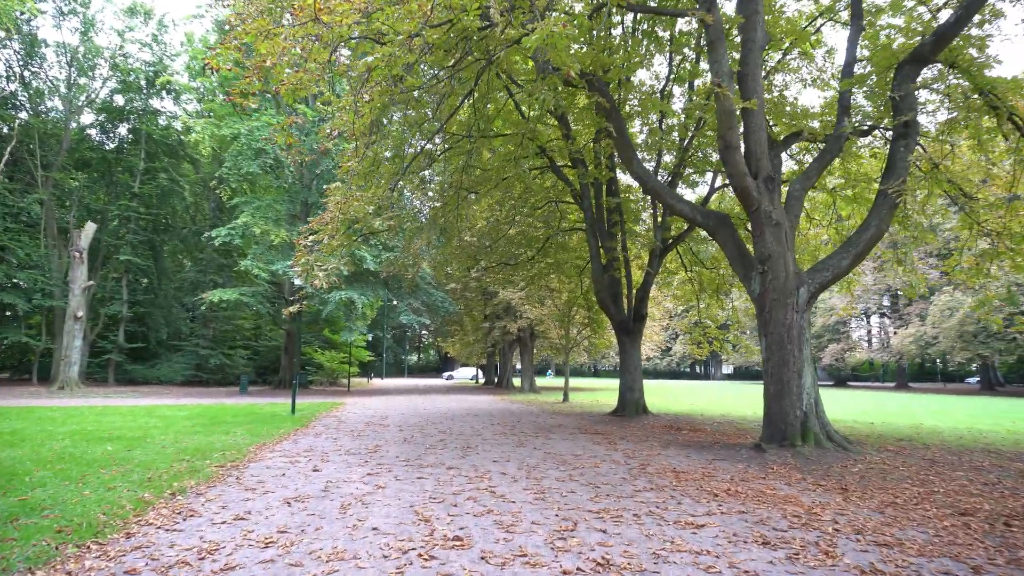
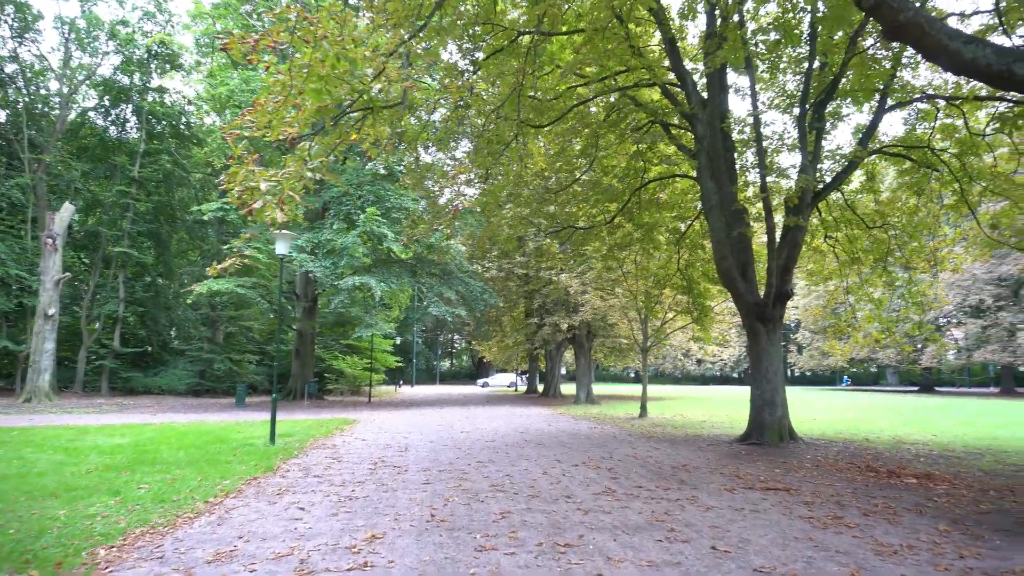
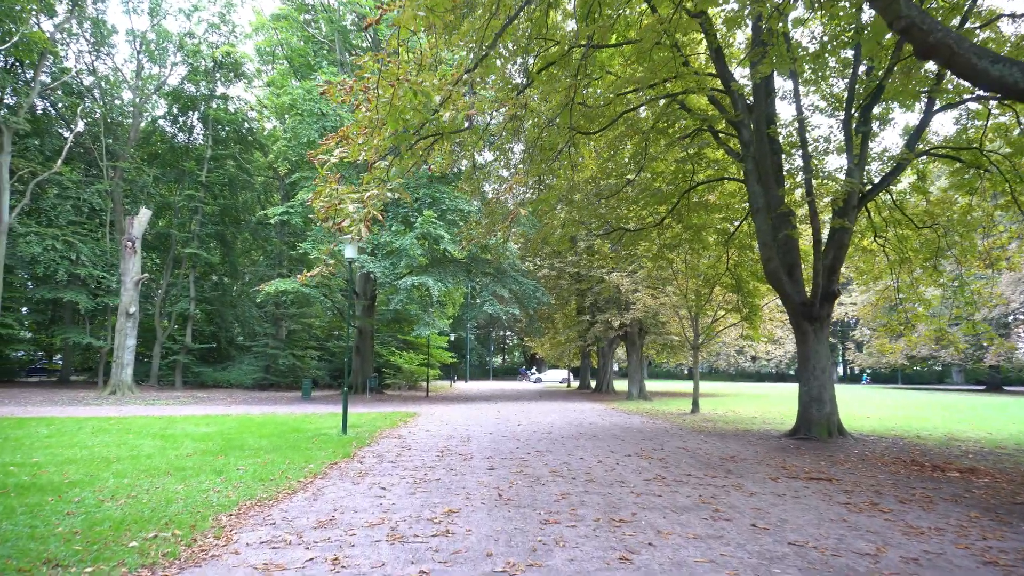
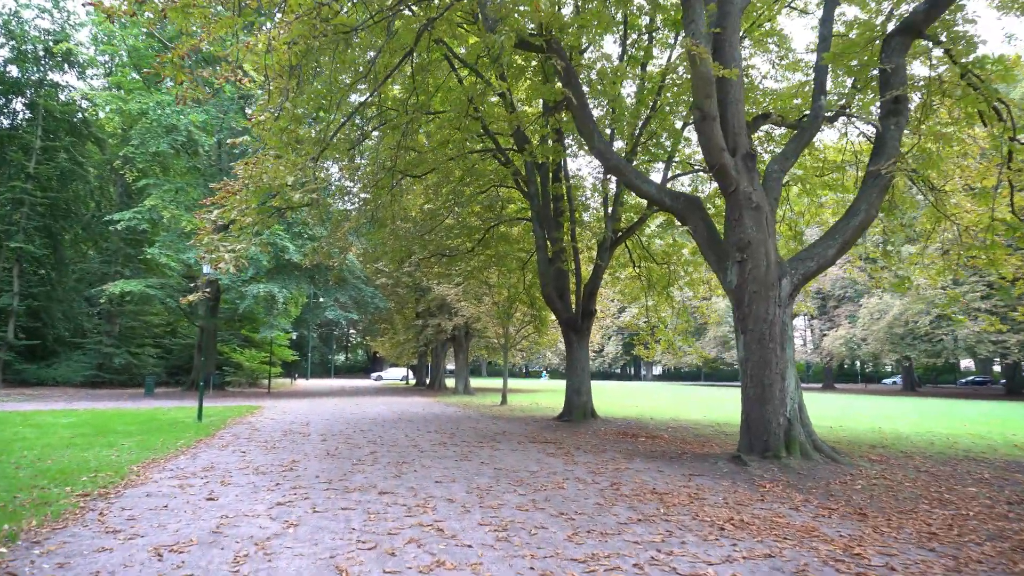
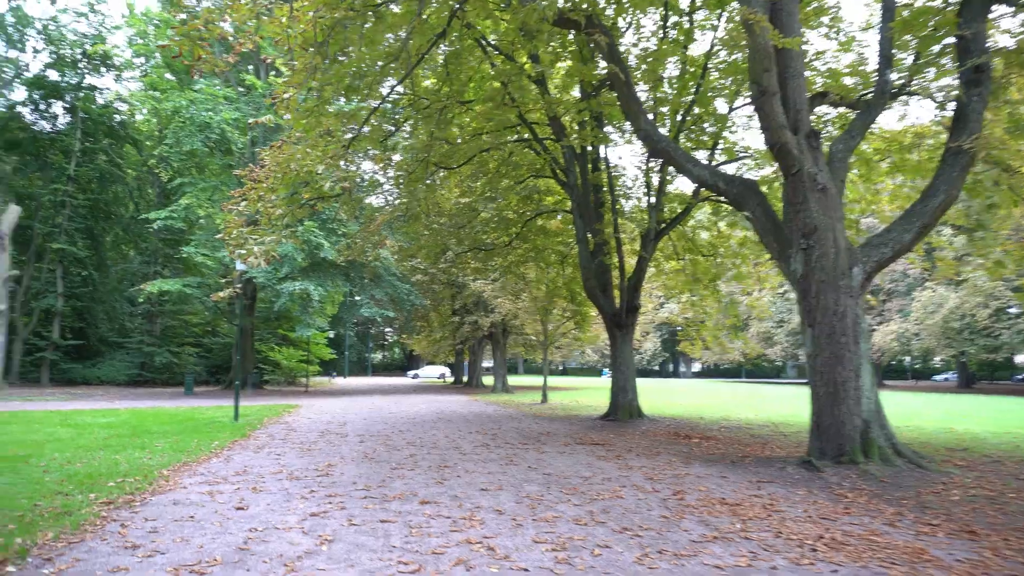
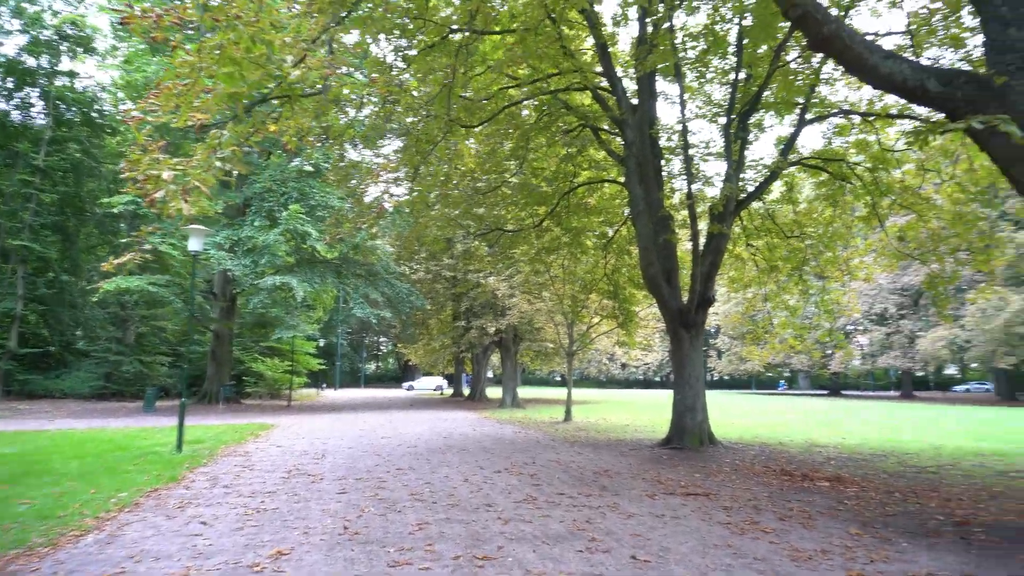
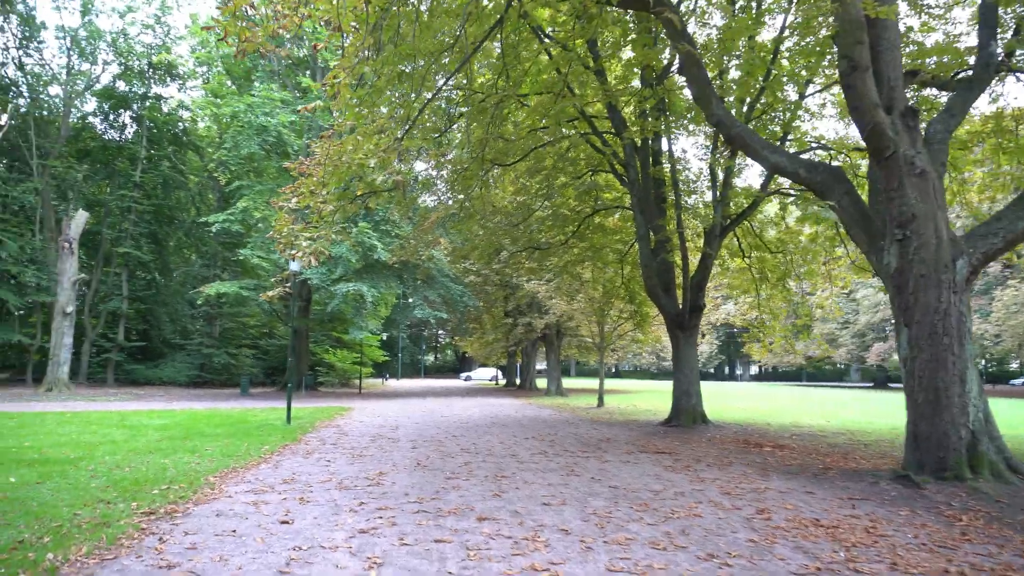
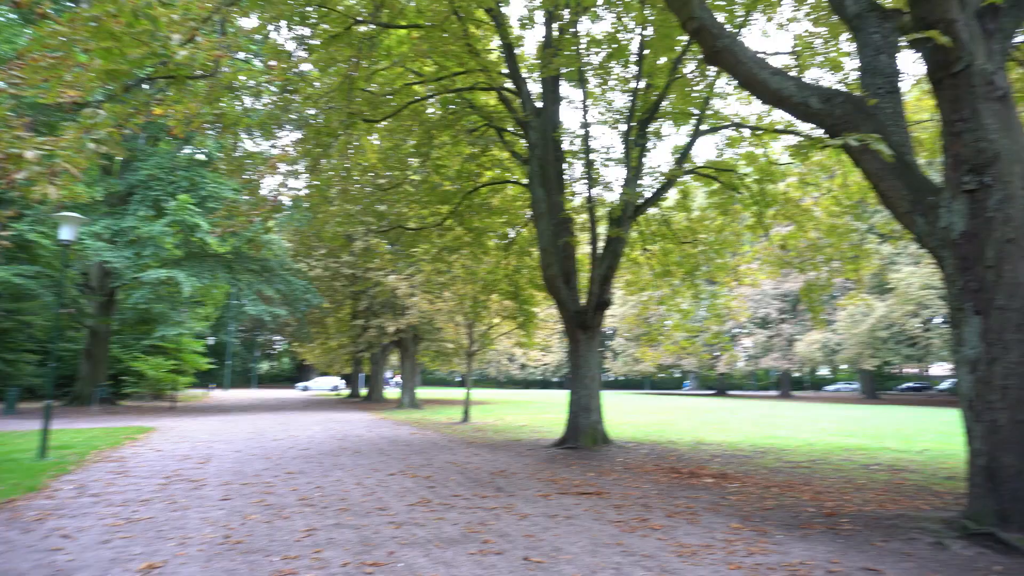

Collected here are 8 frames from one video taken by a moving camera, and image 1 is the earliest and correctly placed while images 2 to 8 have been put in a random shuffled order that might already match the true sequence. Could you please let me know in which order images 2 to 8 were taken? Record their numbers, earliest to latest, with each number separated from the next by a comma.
4, 5, 7, 3, 2, 6, 8
